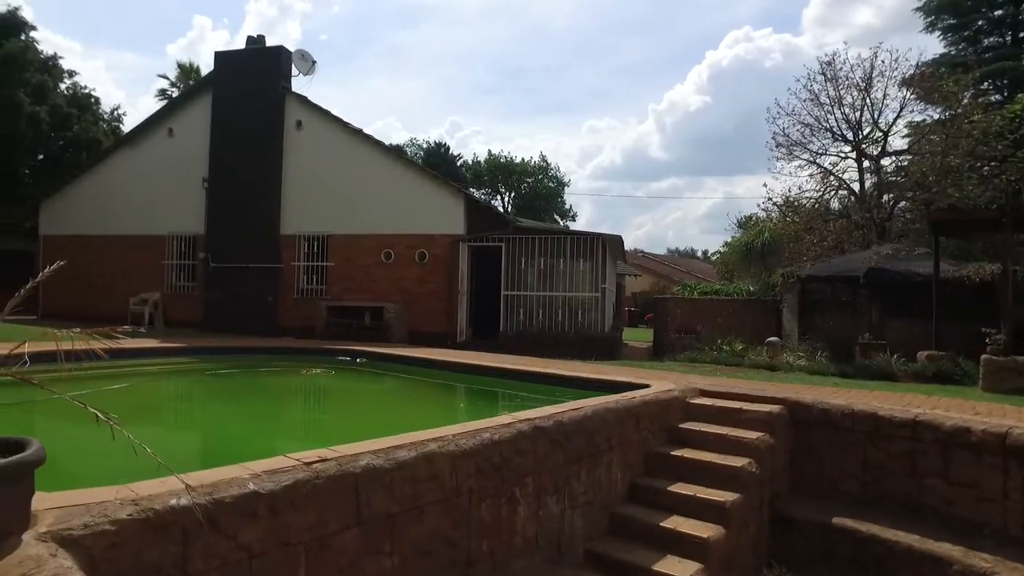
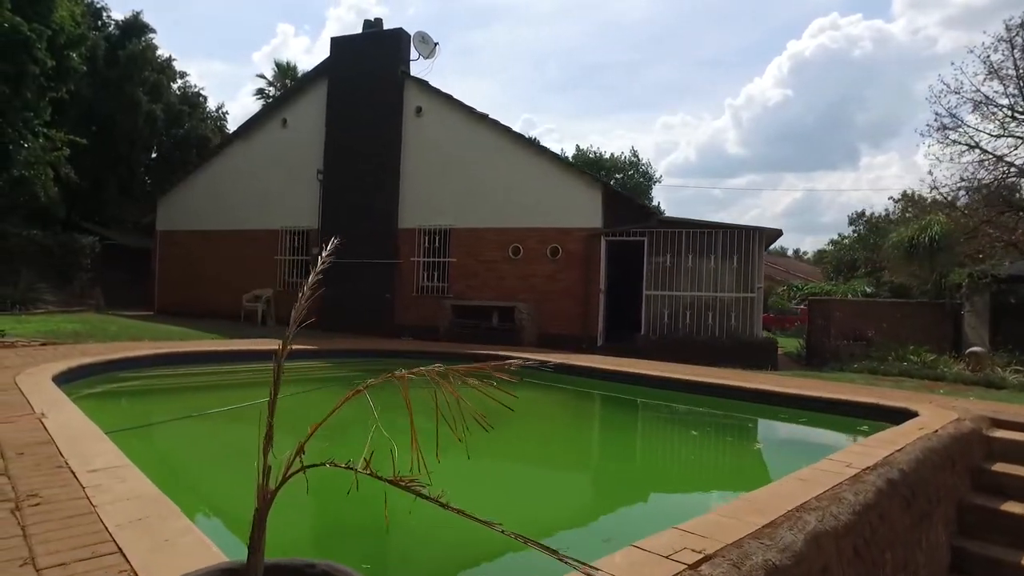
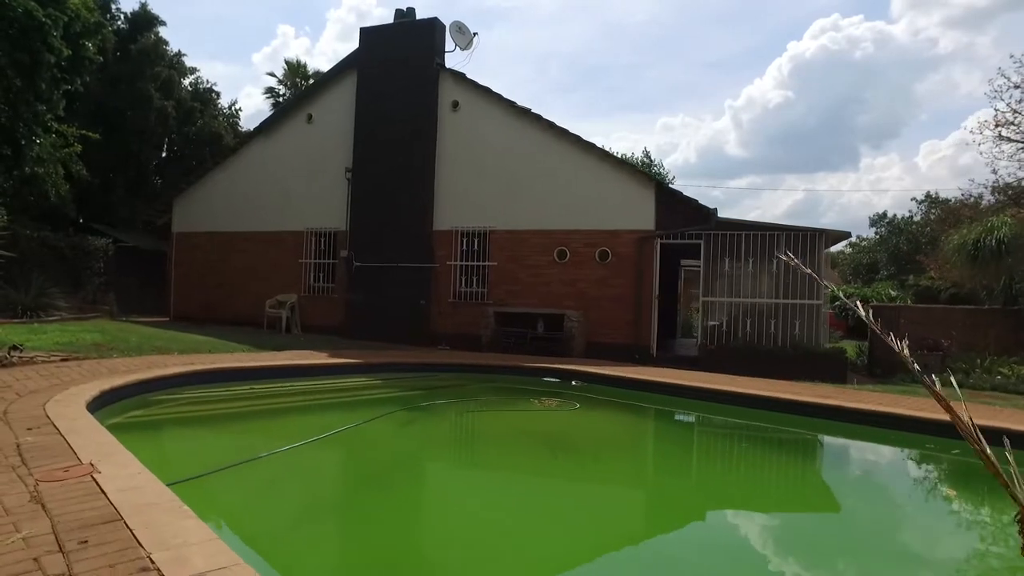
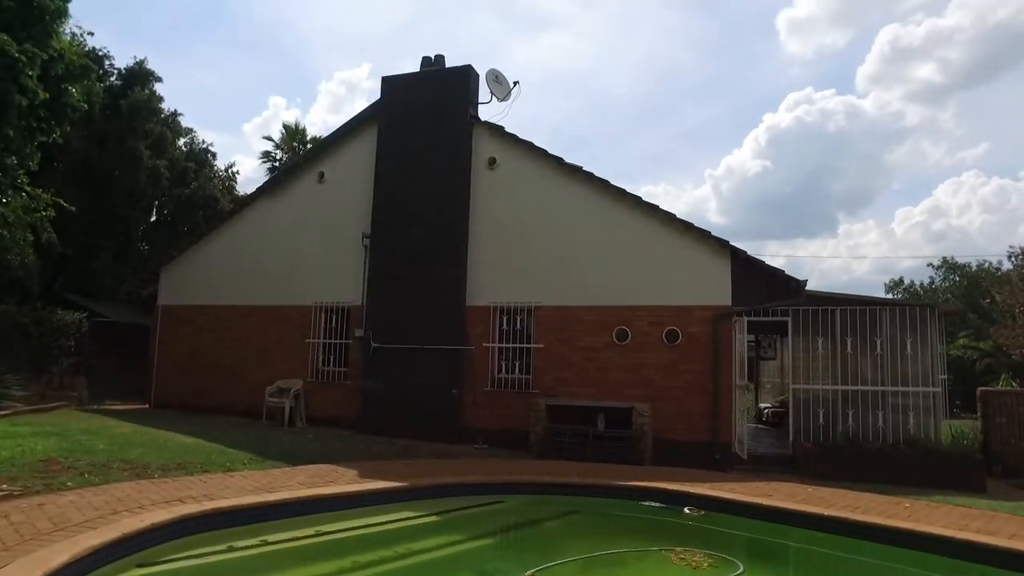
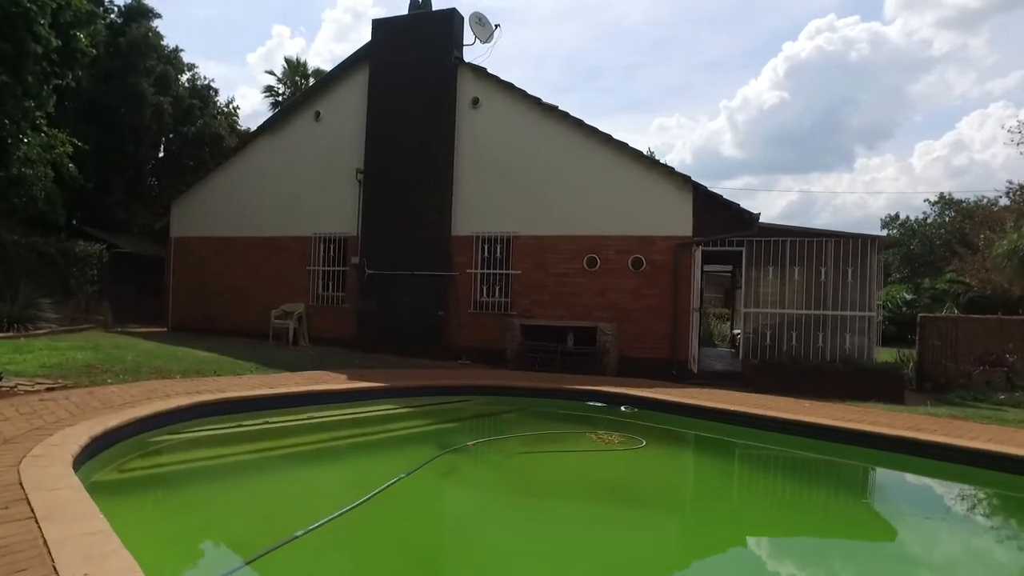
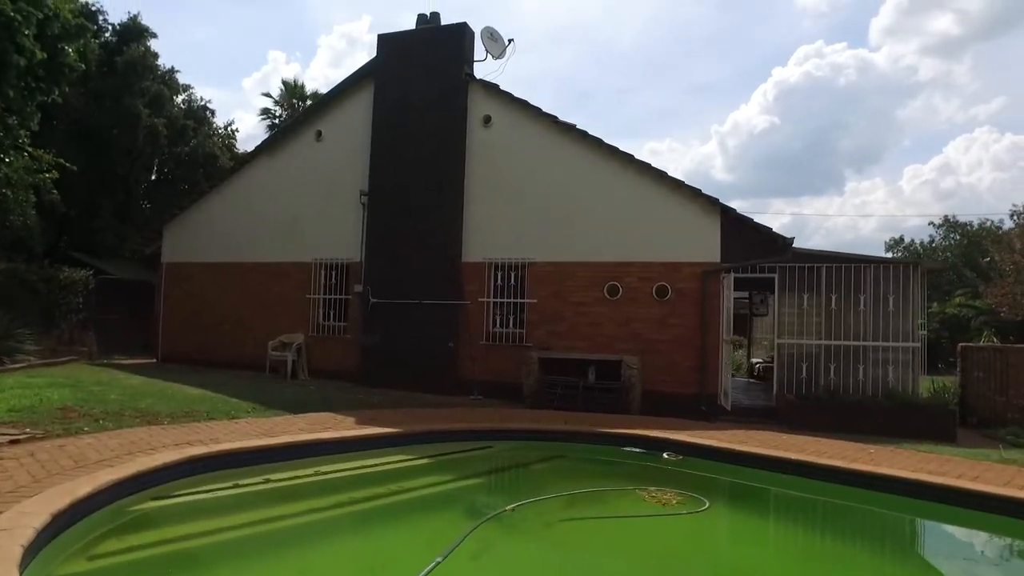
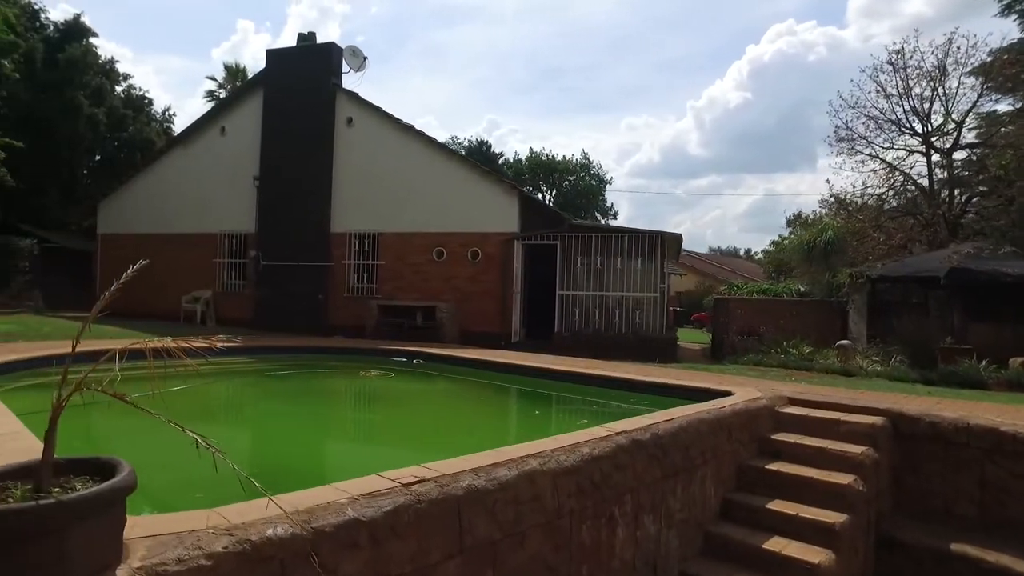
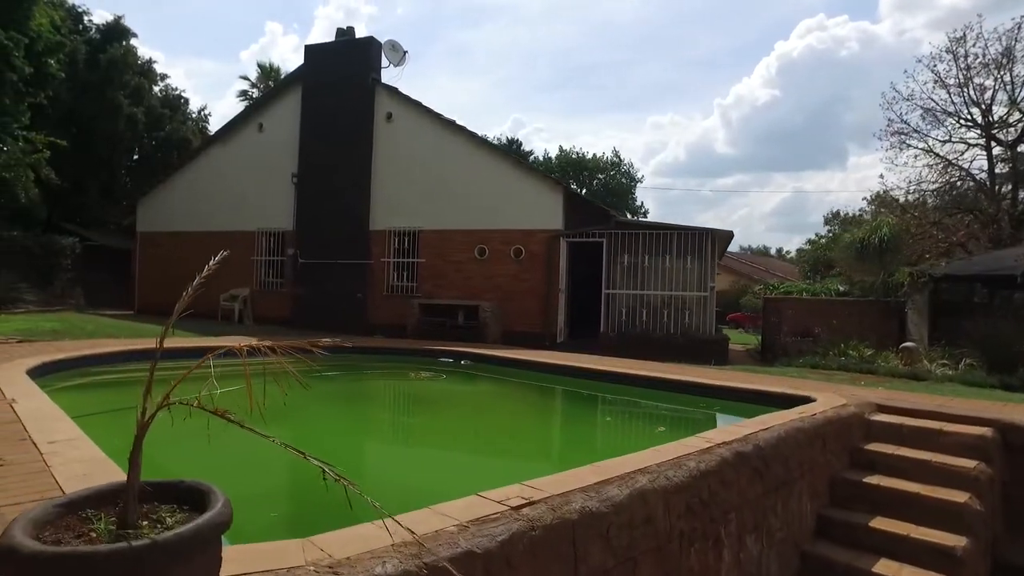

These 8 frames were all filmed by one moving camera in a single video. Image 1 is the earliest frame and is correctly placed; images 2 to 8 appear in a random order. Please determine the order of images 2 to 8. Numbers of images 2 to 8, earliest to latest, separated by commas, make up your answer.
7, 8, 2, 3, 5, 6, 4
